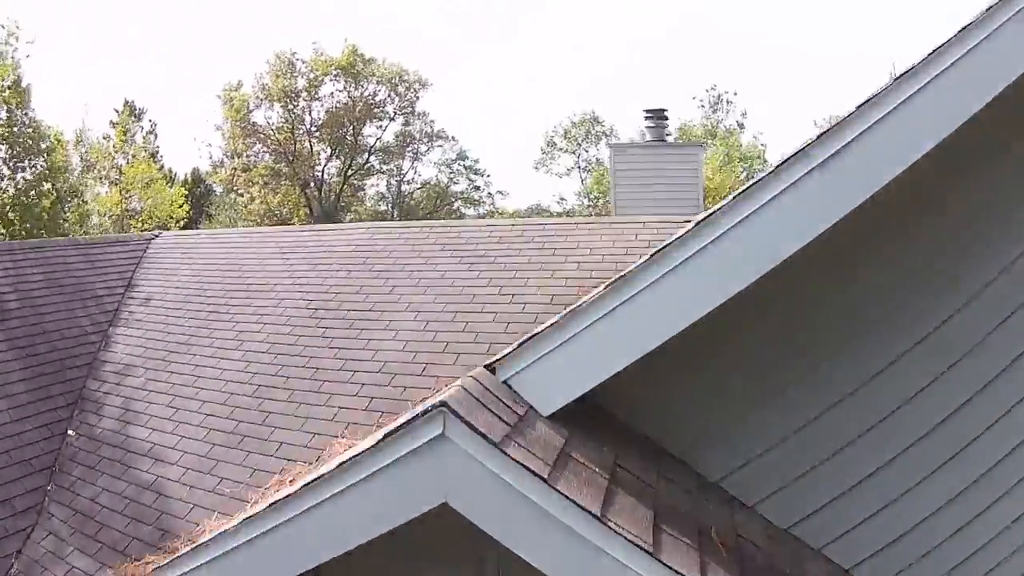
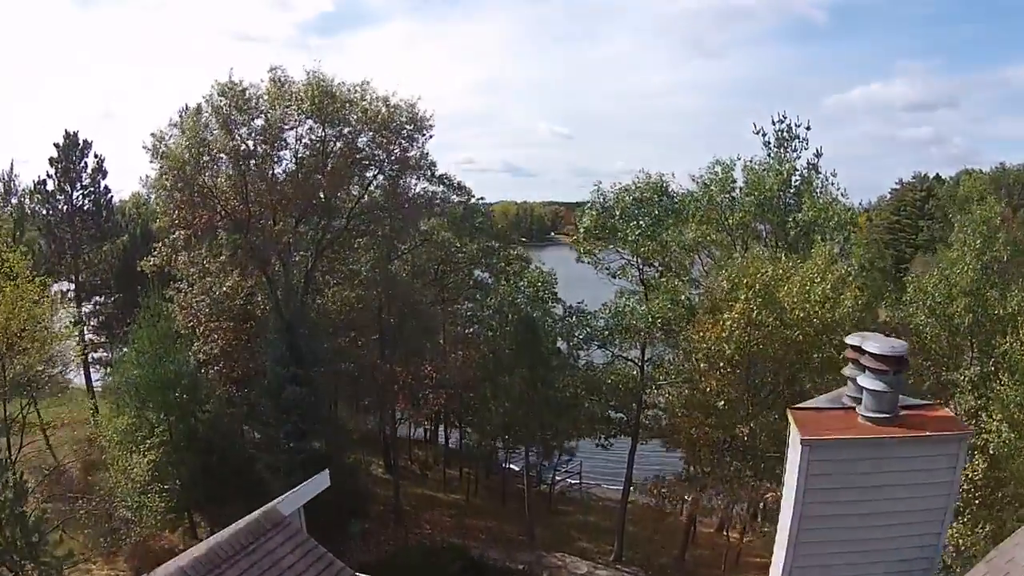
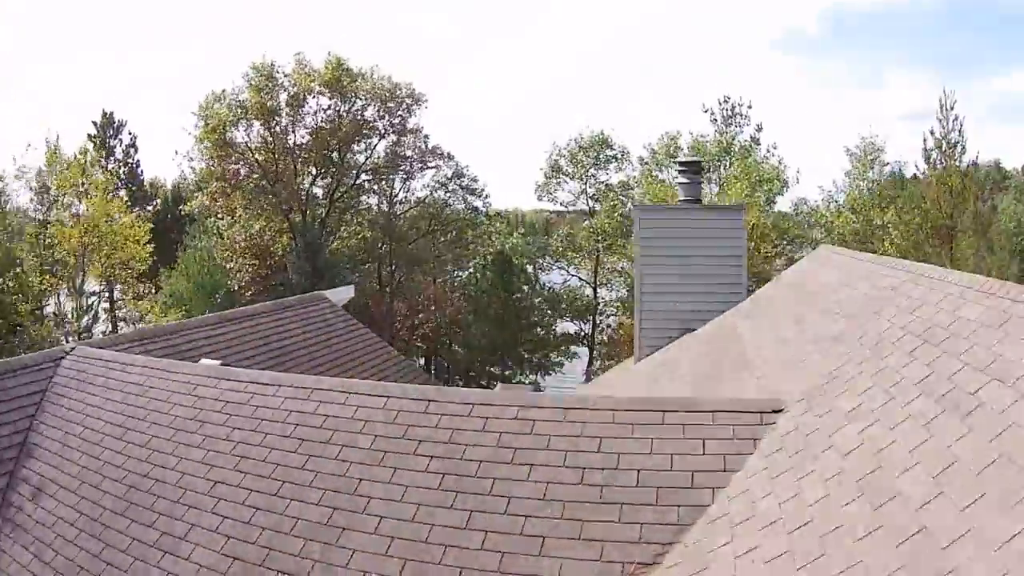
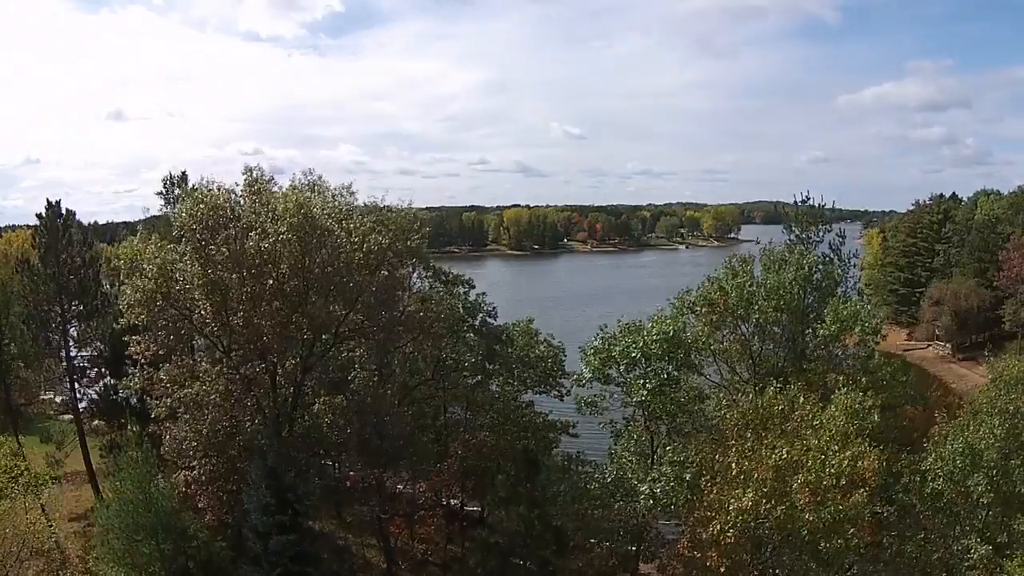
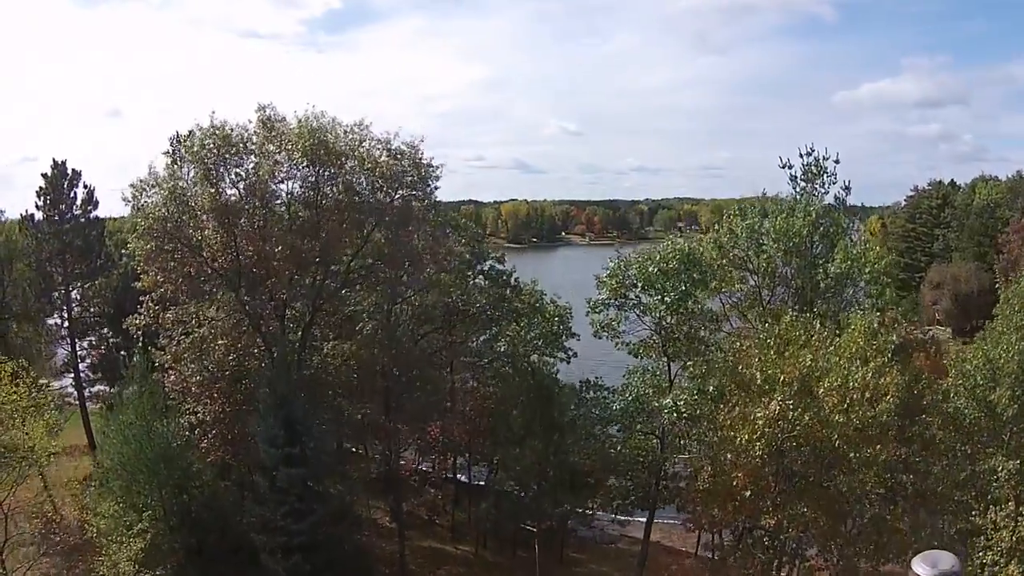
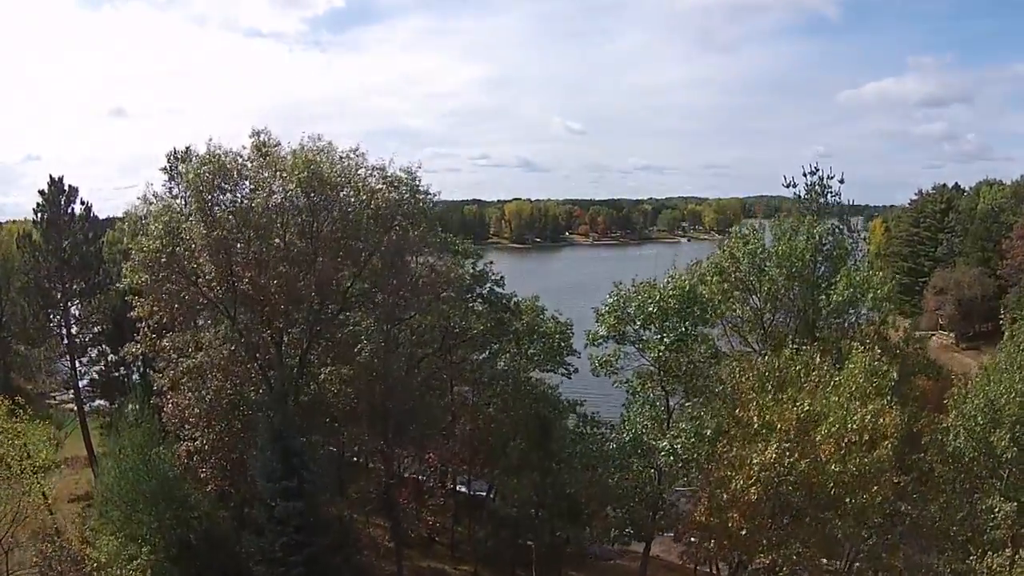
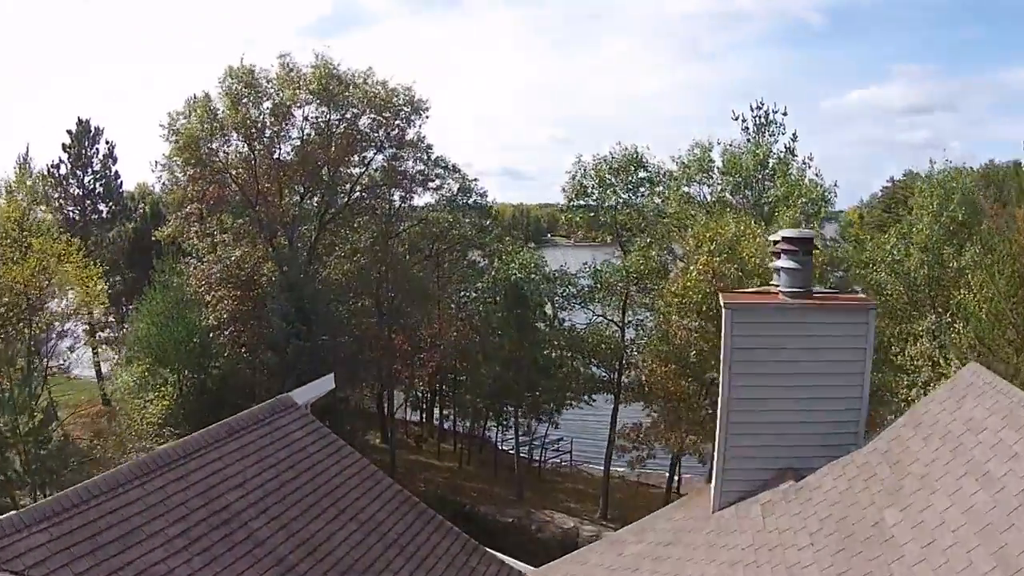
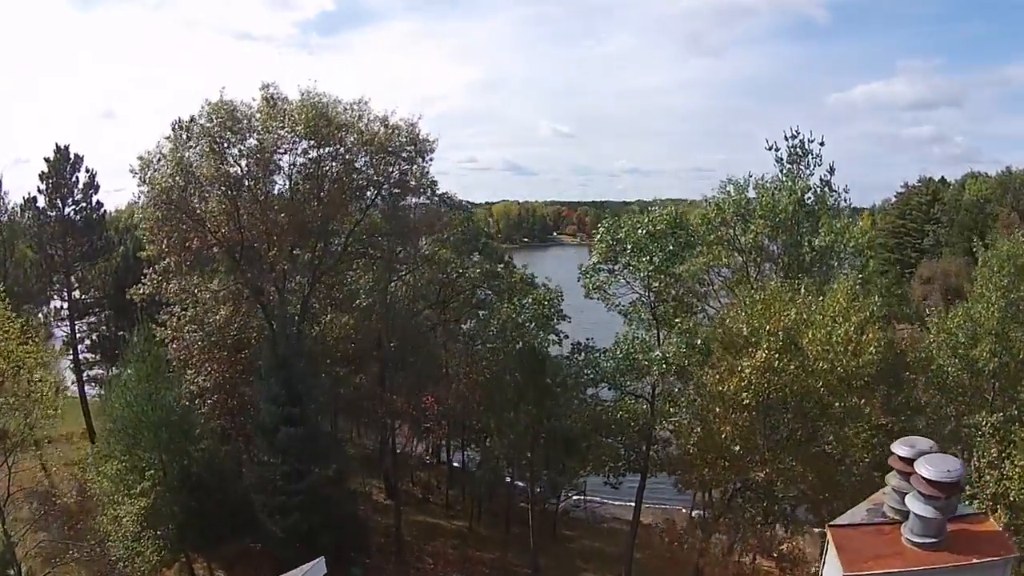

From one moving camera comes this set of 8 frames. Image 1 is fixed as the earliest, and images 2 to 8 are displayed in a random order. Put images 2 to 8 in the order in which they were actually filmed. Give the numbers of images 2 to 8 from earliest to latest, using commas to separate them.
3, 7, 2, 8, 5, 6, 4
